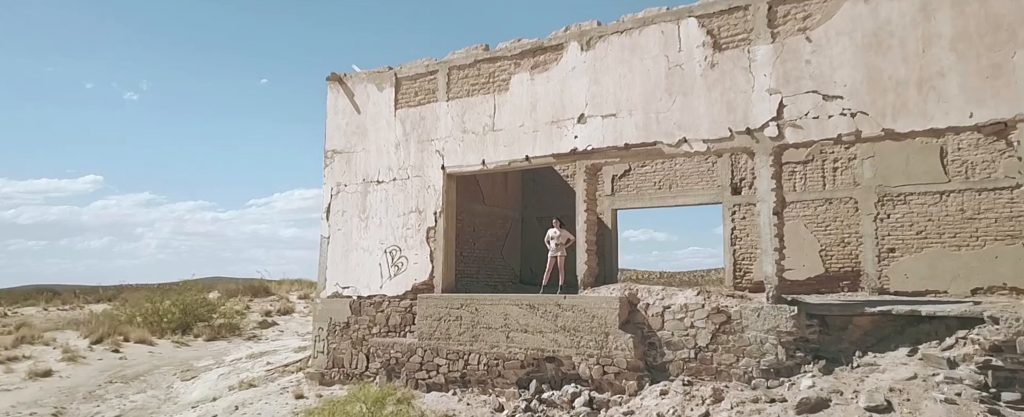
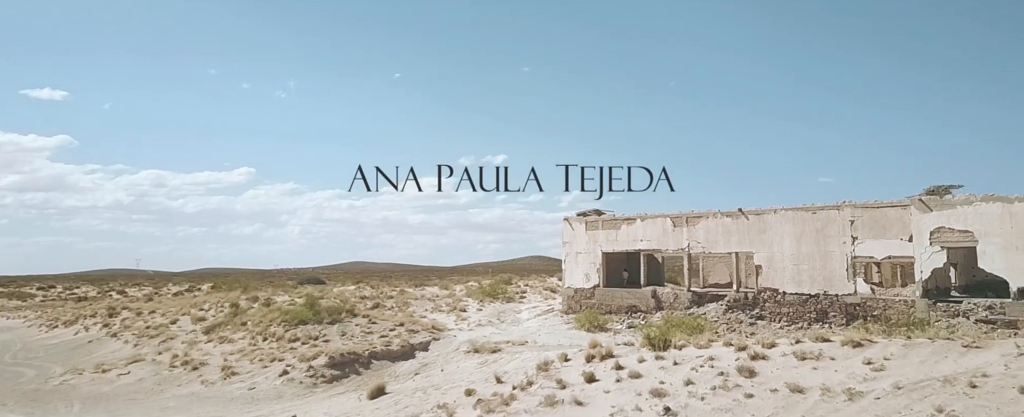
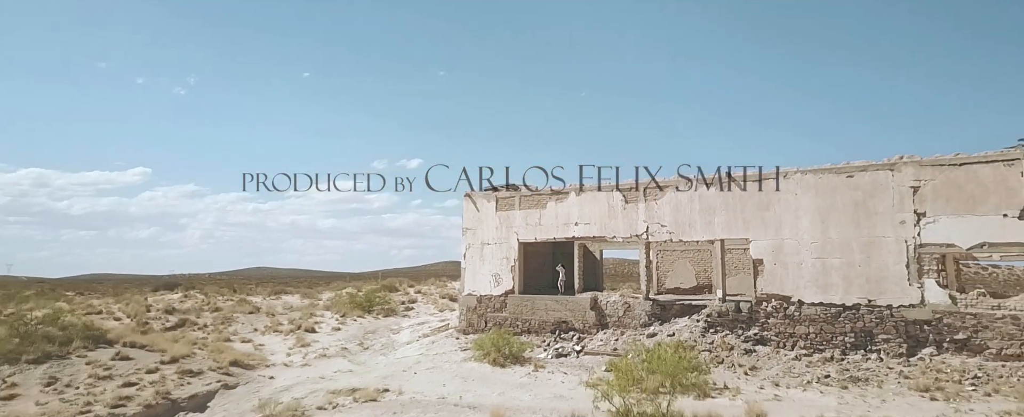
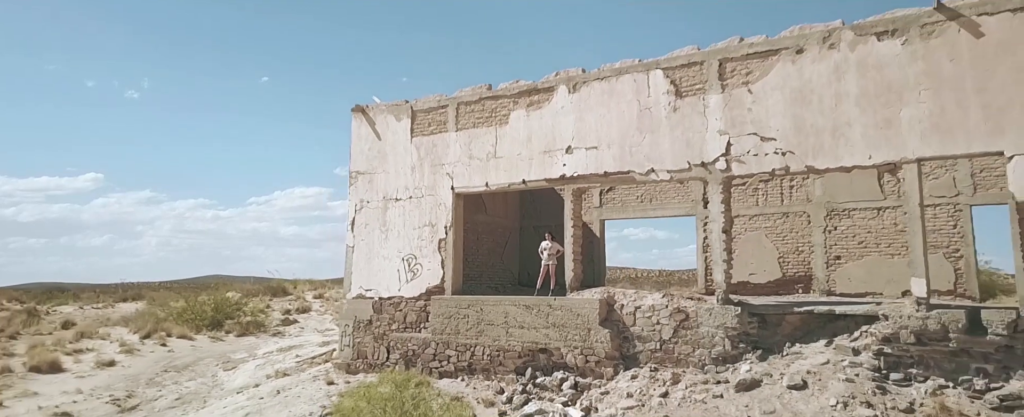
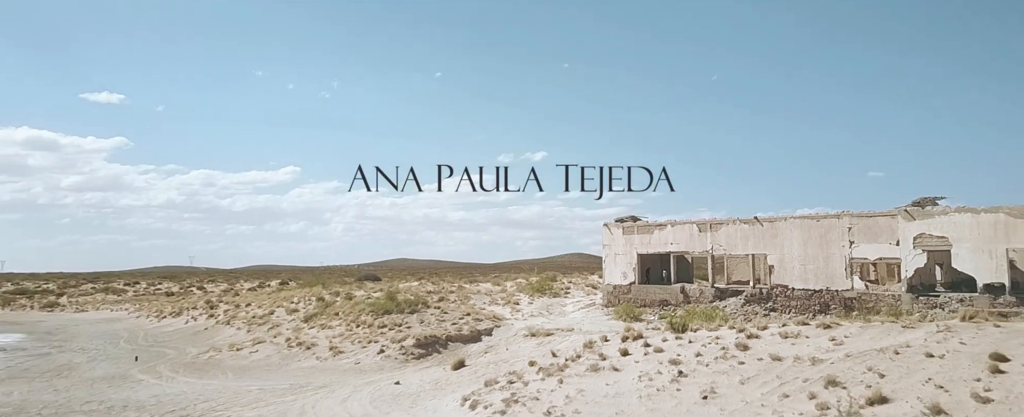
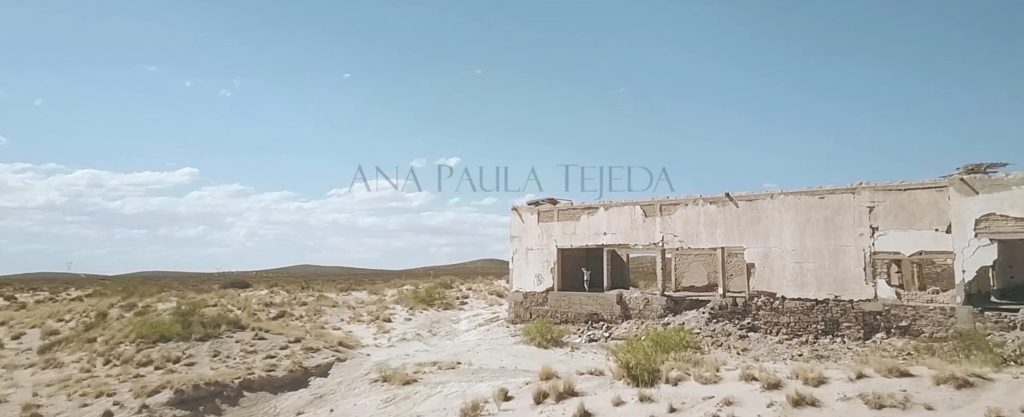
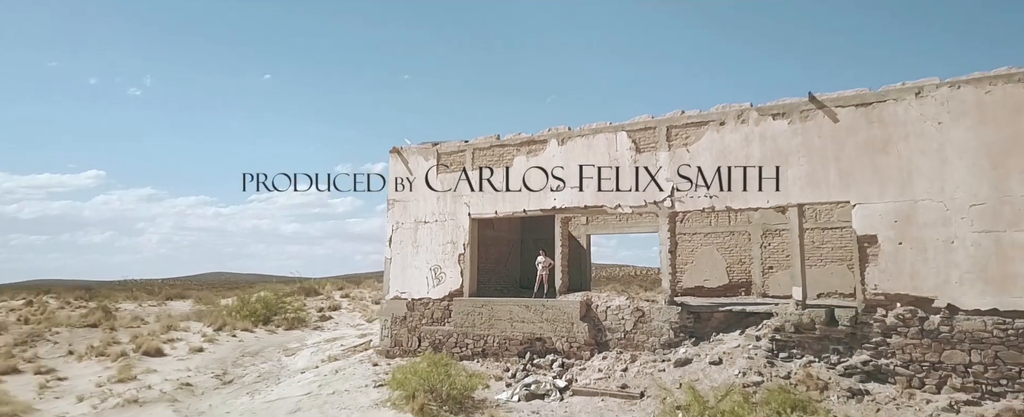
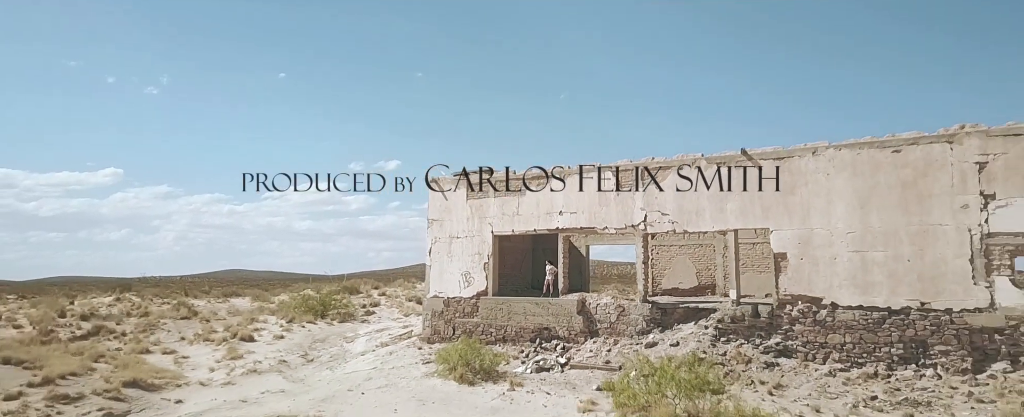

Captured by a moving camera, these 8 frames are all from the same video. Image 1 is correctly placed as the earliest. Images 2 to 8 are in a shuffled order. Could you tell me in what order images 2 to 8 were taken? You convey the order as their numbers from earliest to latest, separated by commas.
4, 7, 8, 3, 6, 2, 5
